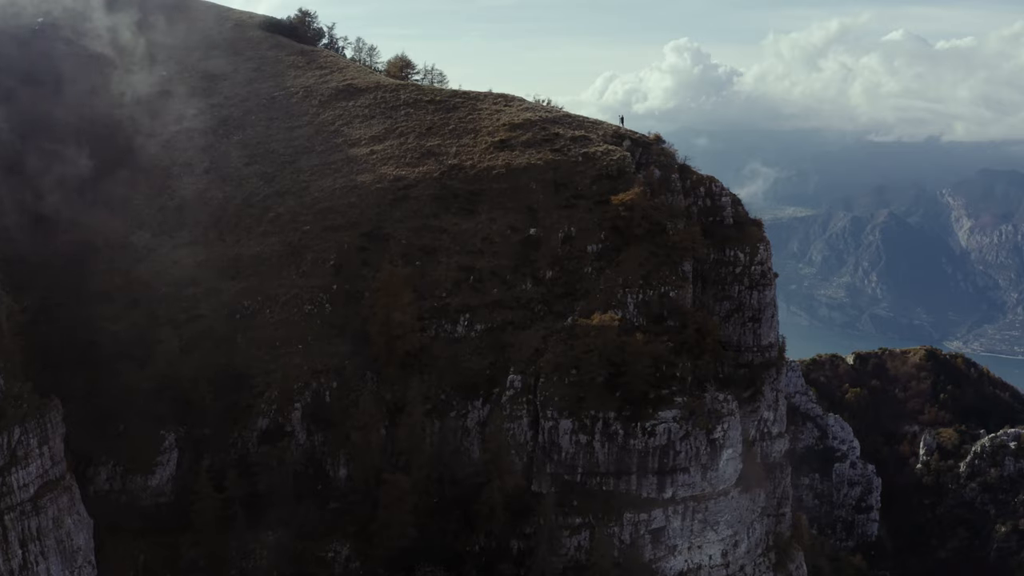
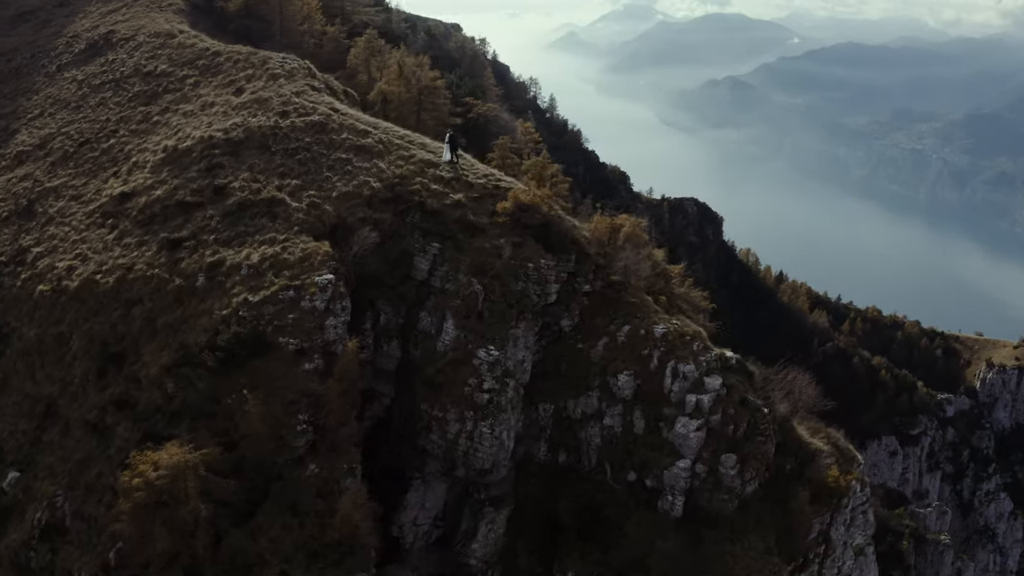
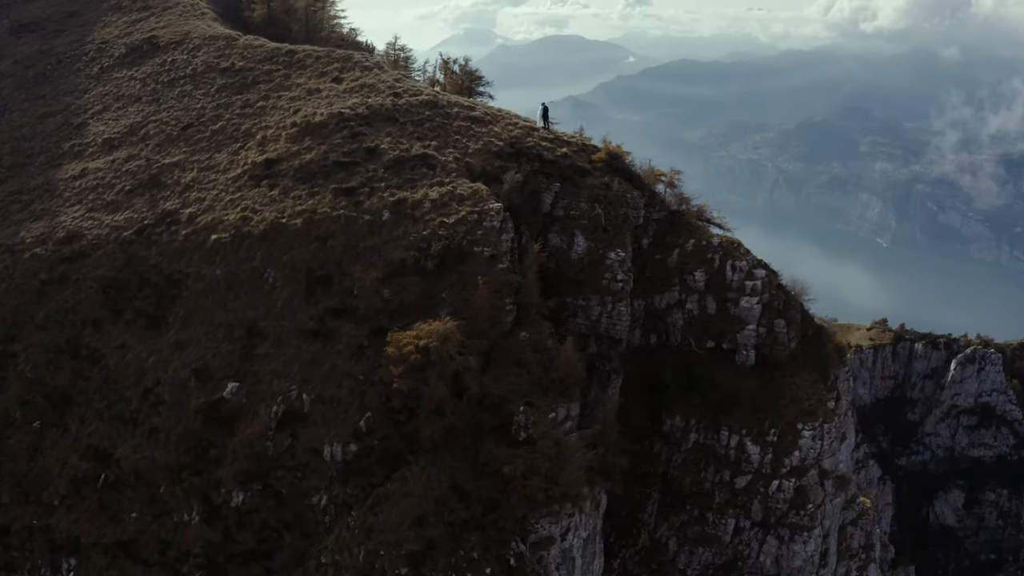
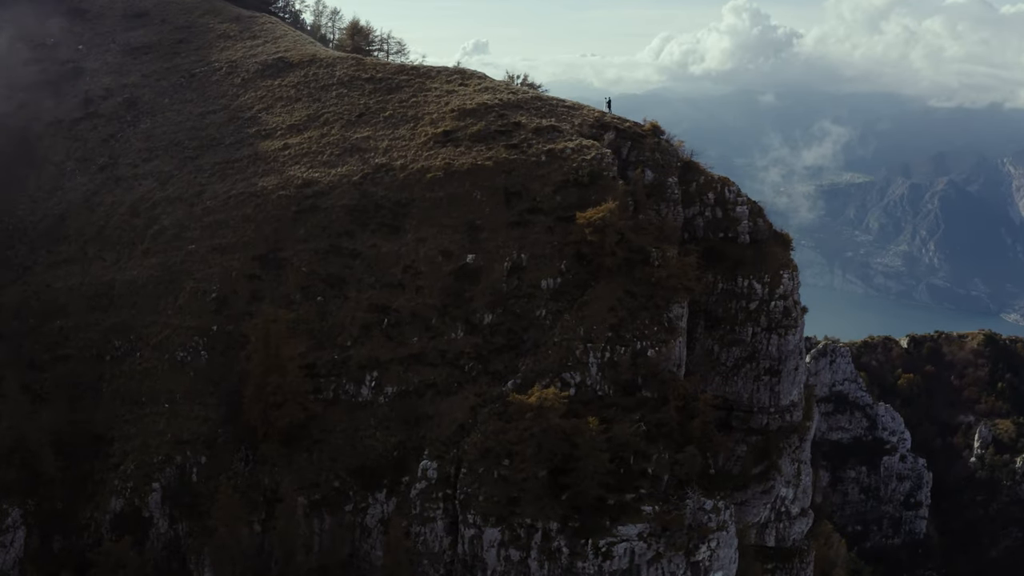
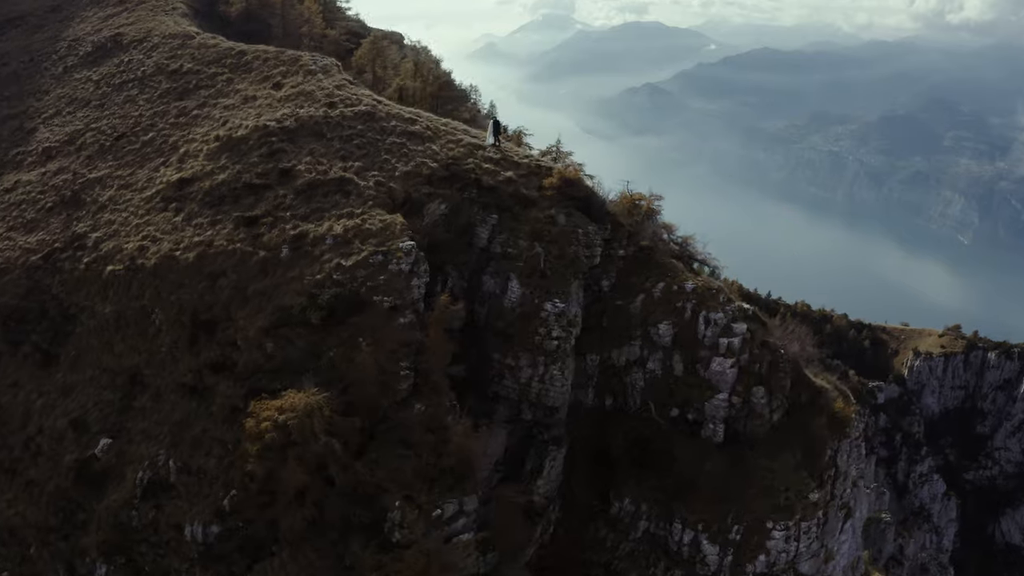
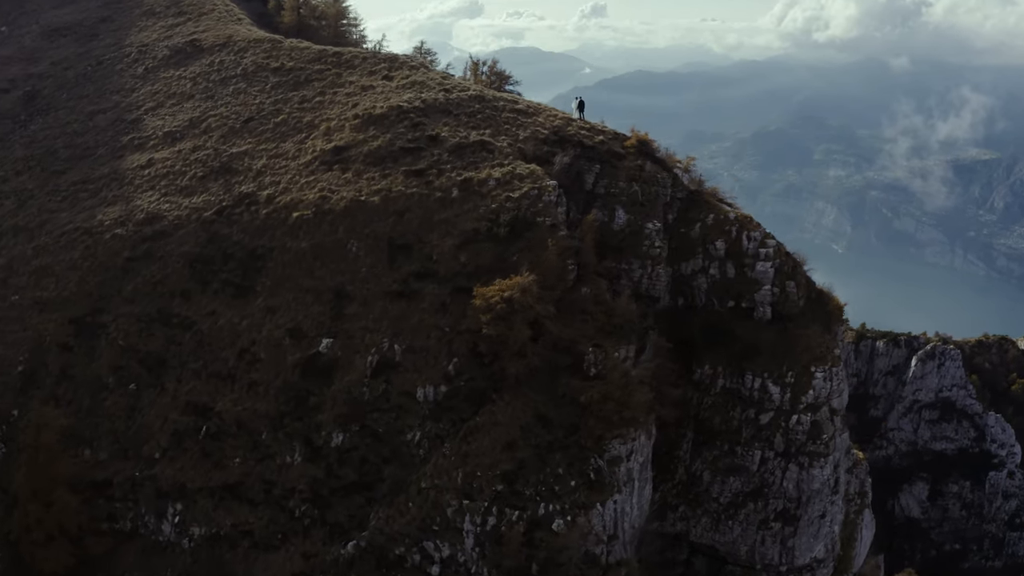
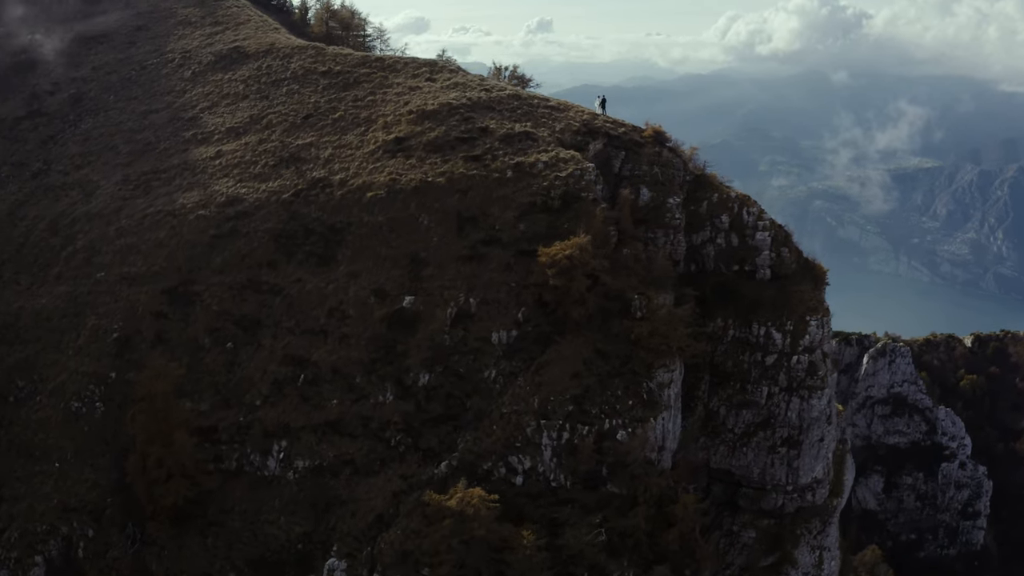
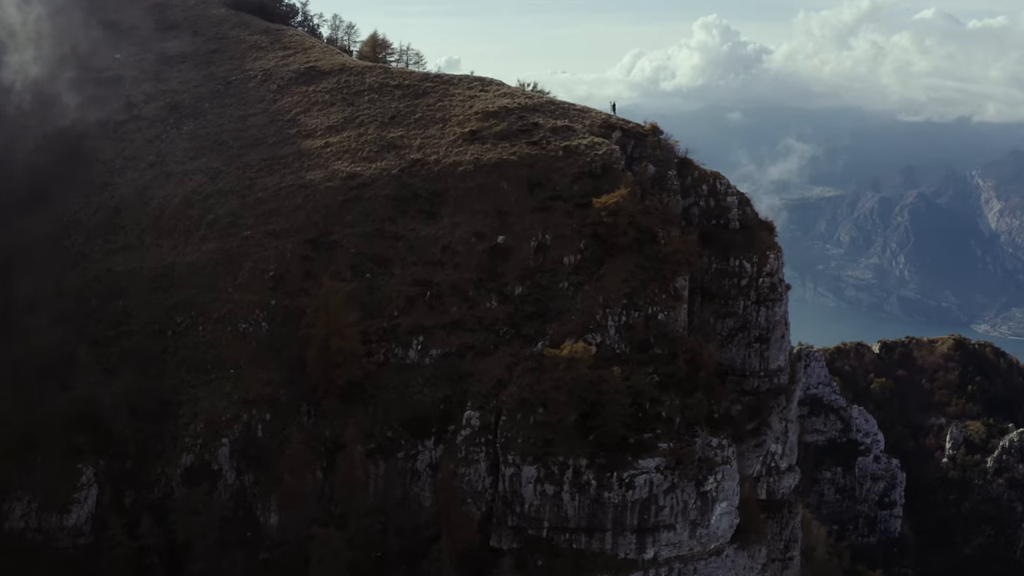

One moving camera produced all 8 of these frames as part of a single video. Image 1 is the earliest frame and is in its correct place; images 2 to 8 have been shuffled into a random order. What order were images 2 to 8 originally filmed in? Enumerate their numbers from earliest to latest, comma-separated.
8, 4, 7, 6, 3, 5, 2
